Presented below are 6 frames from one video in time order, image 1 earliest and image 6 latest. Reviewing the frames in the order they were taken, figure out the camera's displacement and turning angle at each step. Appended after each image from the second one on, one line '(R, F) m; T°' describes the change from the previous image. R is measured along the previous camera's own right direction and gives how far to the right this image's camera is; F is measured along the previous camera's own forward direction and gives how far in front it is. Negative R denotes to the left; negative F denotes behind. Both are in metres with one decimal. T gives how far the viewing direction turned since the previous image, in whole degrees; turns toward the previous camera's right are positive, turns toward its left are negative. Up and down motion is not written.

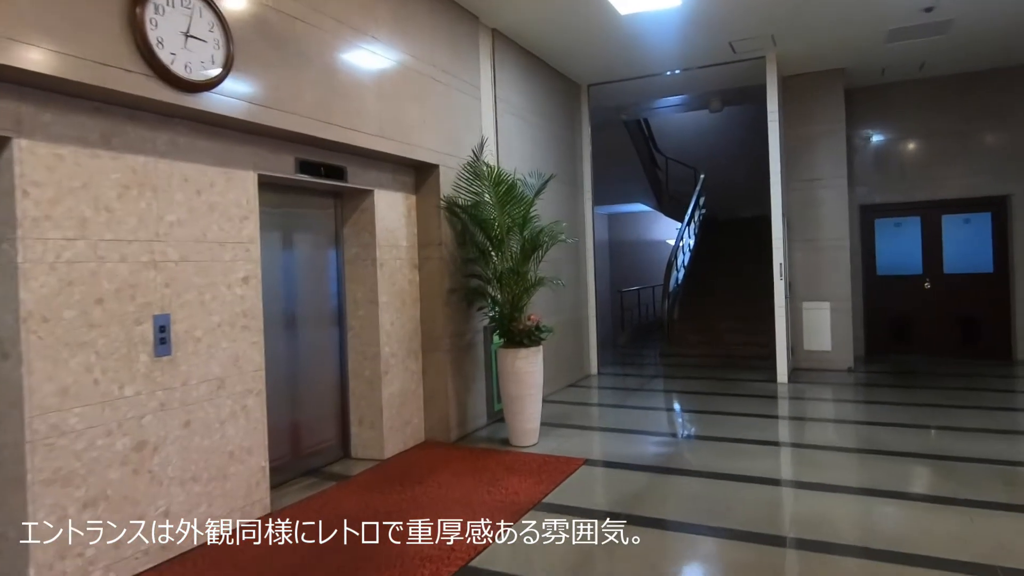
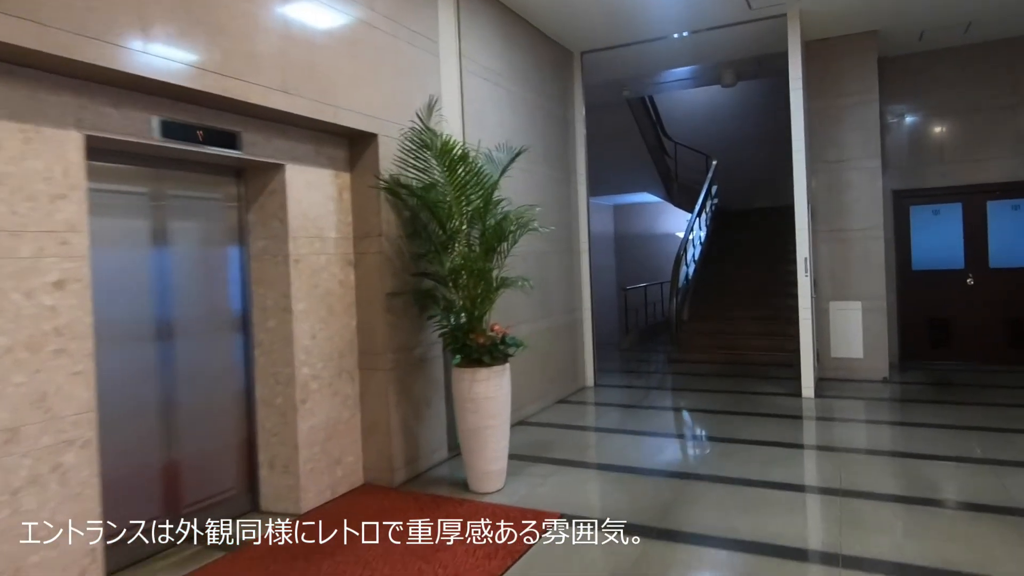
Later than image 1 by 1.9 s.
(+0.4, +1.0) m; -1°
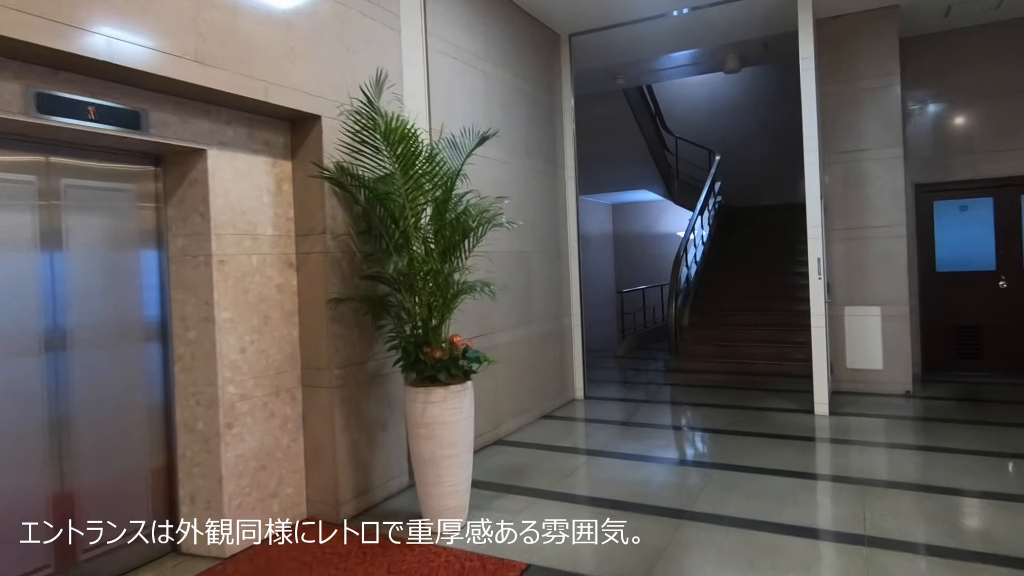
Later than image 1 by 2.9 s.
(+0.3, +0.5) m; -1°
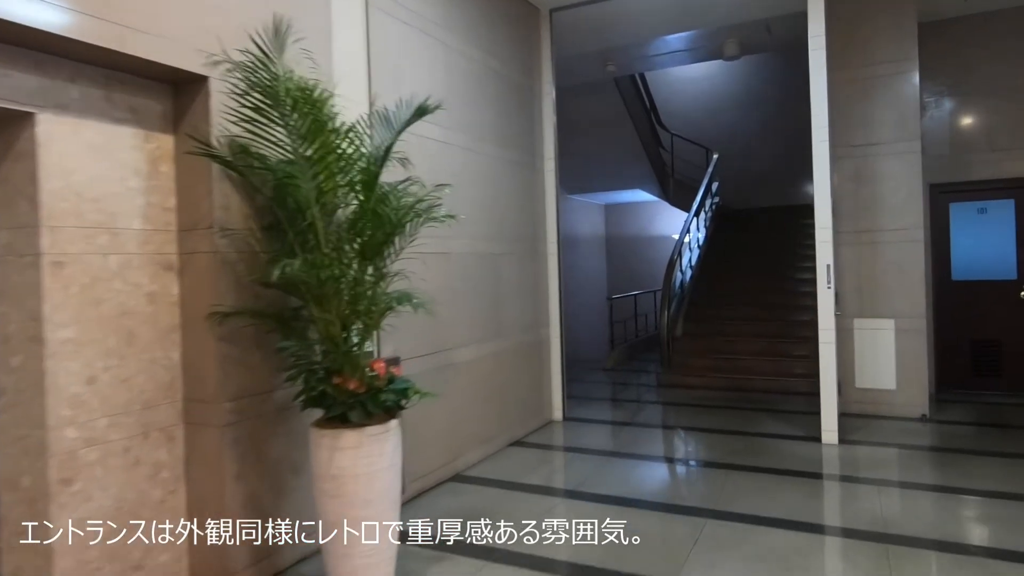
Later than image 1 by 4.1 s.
(+0.3, +0.7) m; +1°
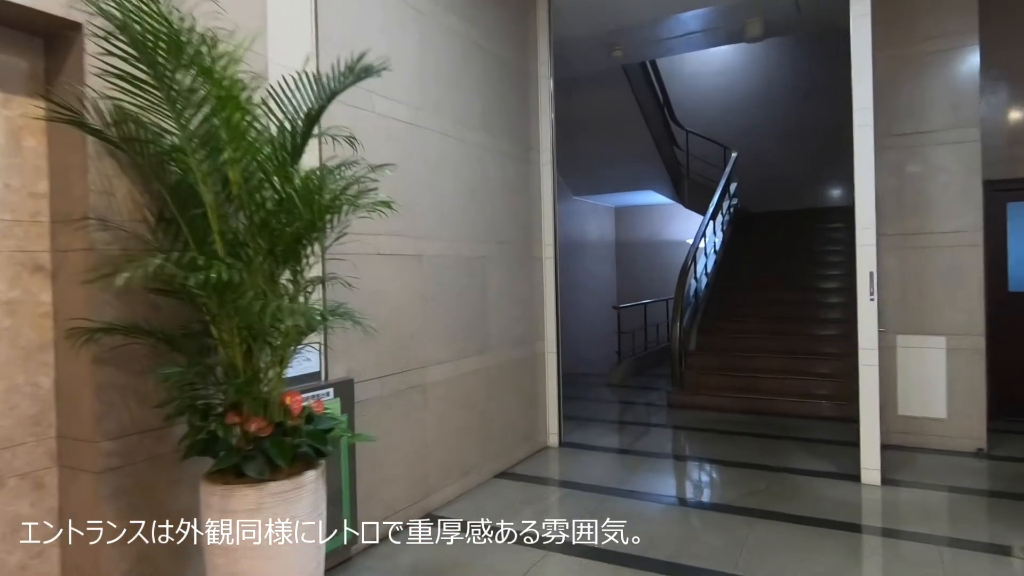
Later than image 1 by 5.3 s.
(+0.2, +0.6) m; -2°
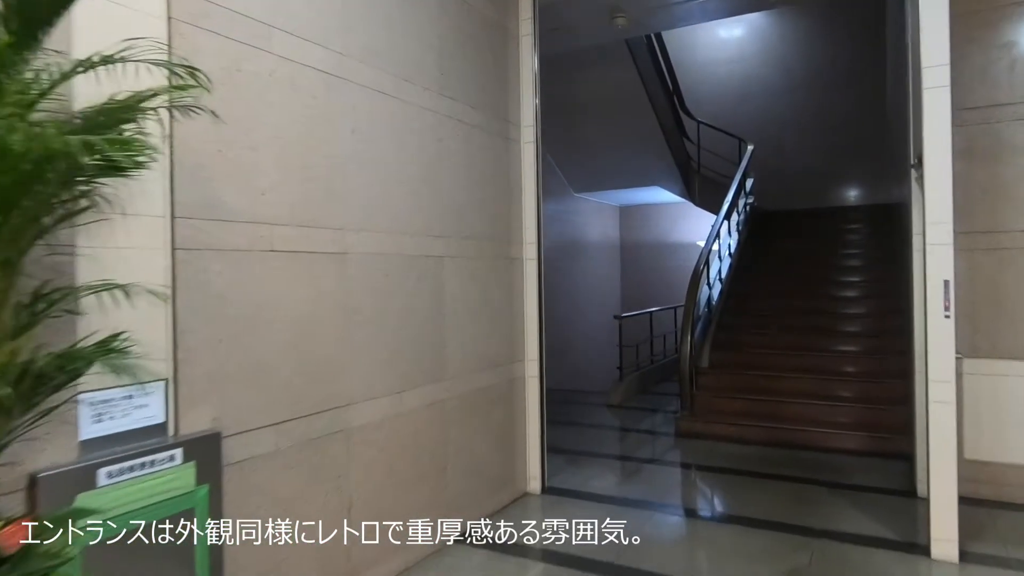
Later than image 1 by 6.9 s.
(+0.3, +0.9) m; -1°
